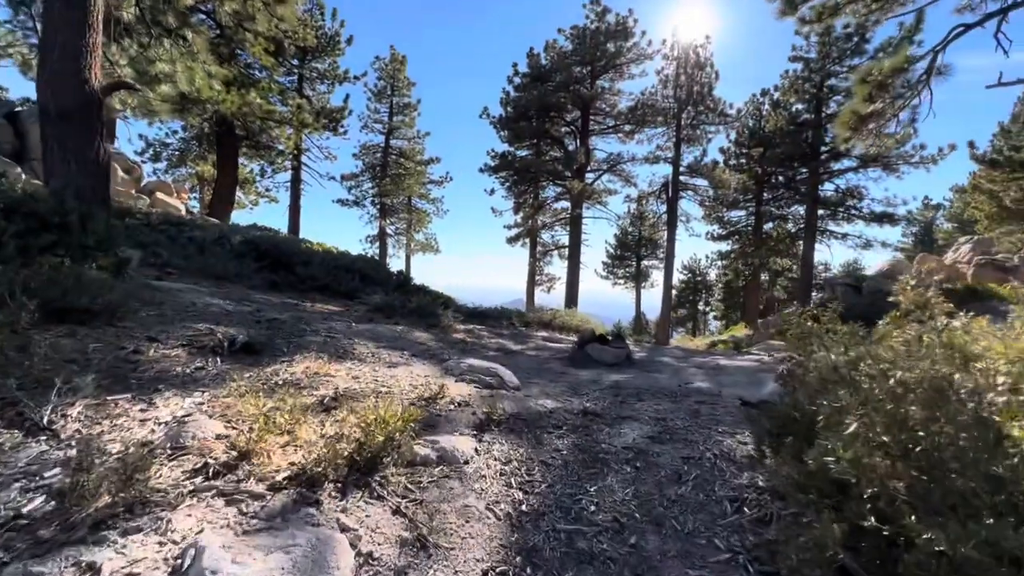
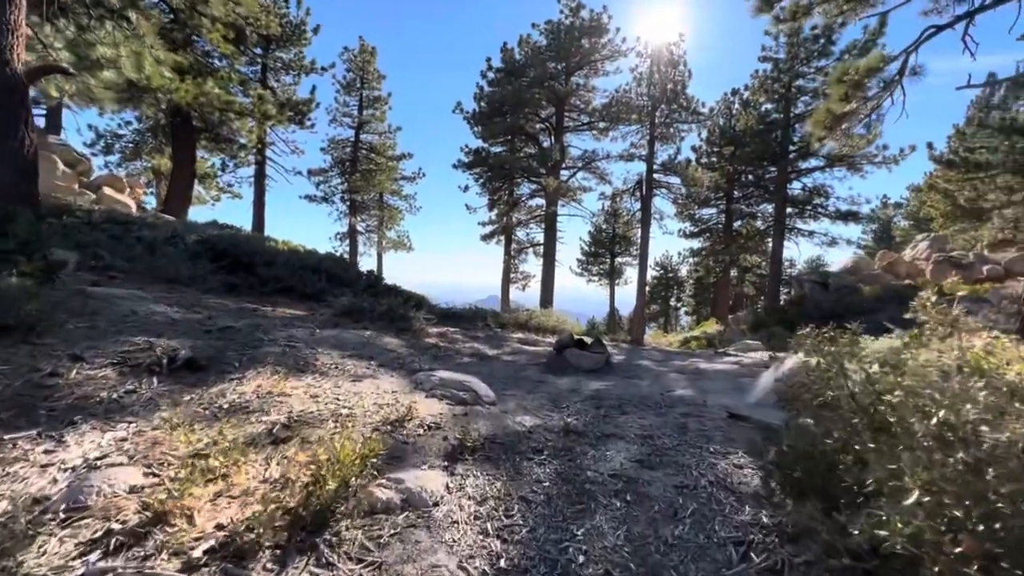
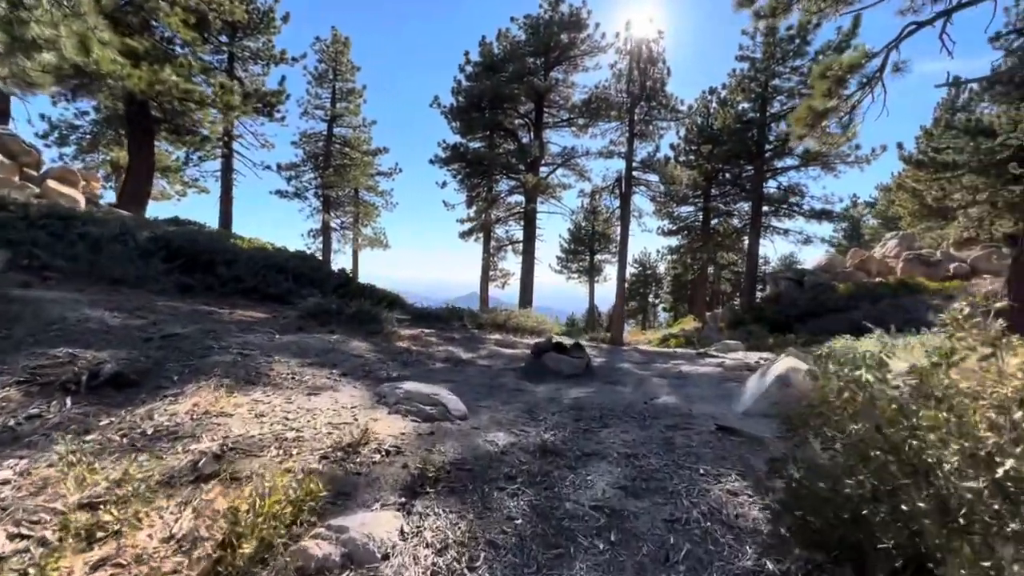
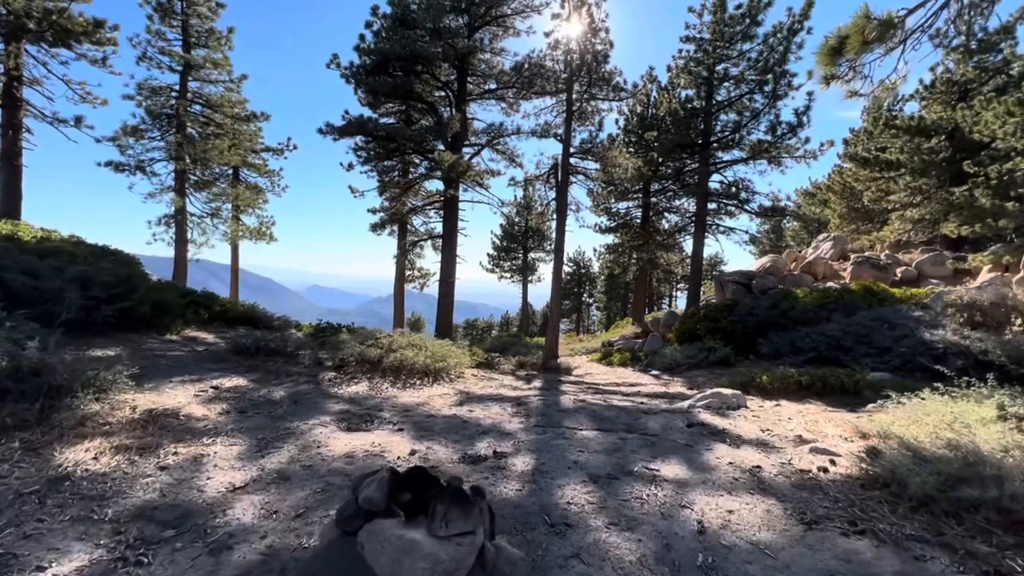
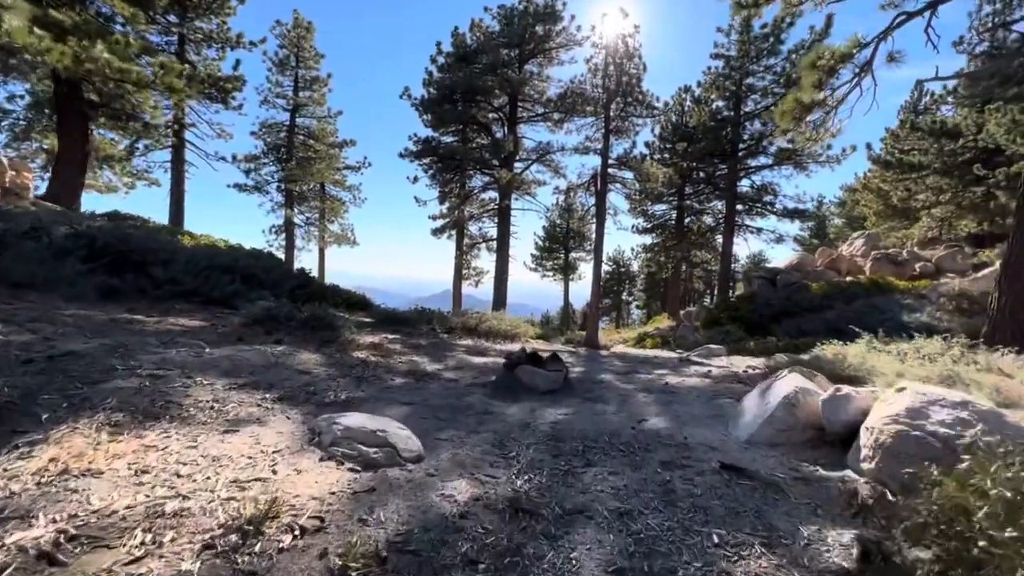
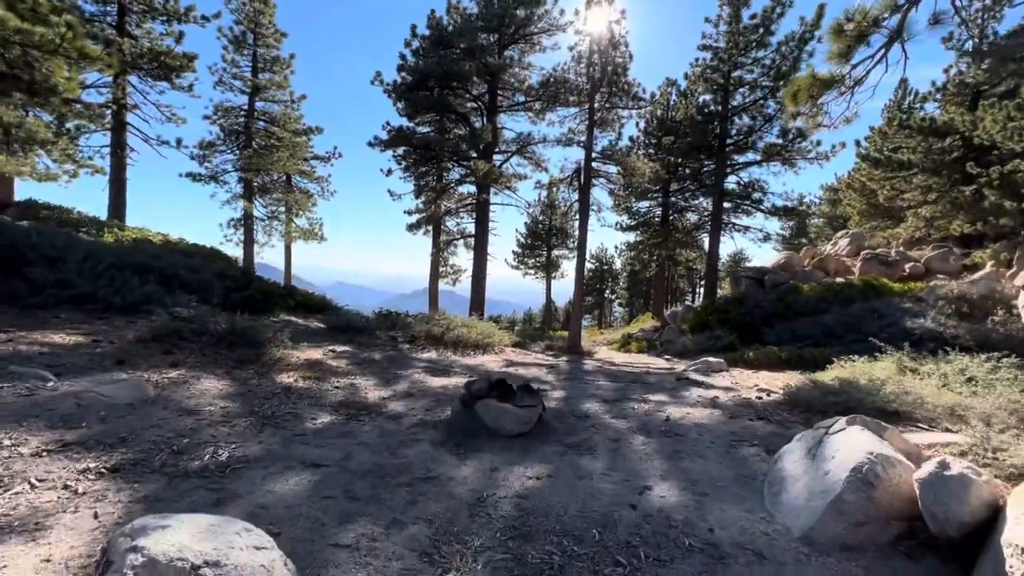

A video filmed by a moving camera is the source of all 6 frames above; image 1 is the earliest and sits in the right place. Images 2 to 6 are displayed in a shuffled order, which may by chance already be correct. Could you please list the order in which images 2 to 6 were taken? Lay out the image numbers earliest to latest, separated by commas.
2, 3, 5, 6, 4
